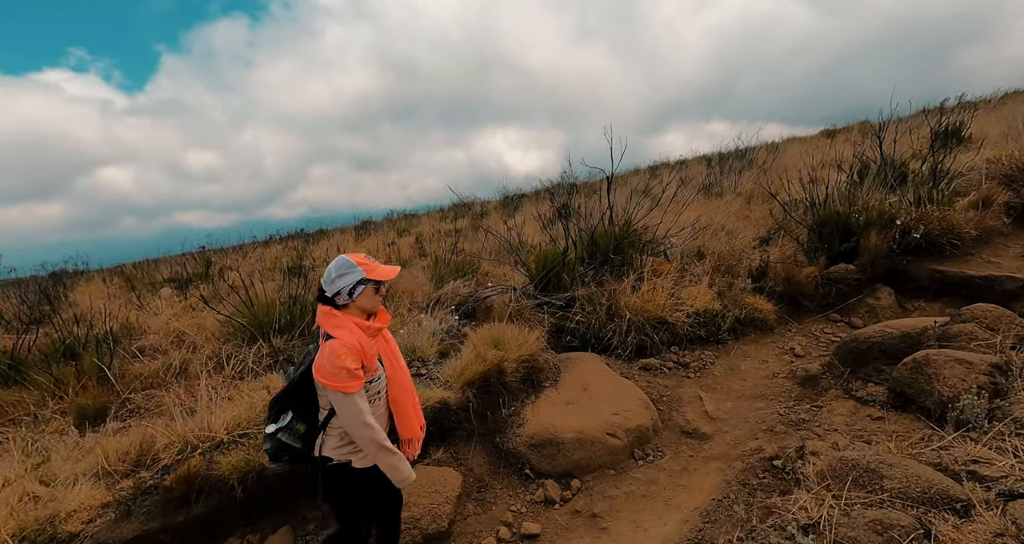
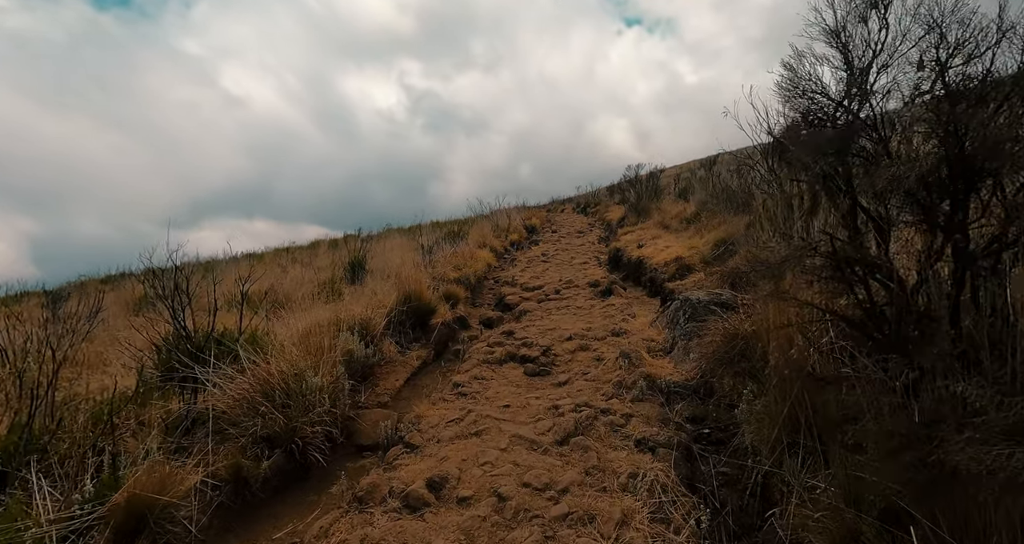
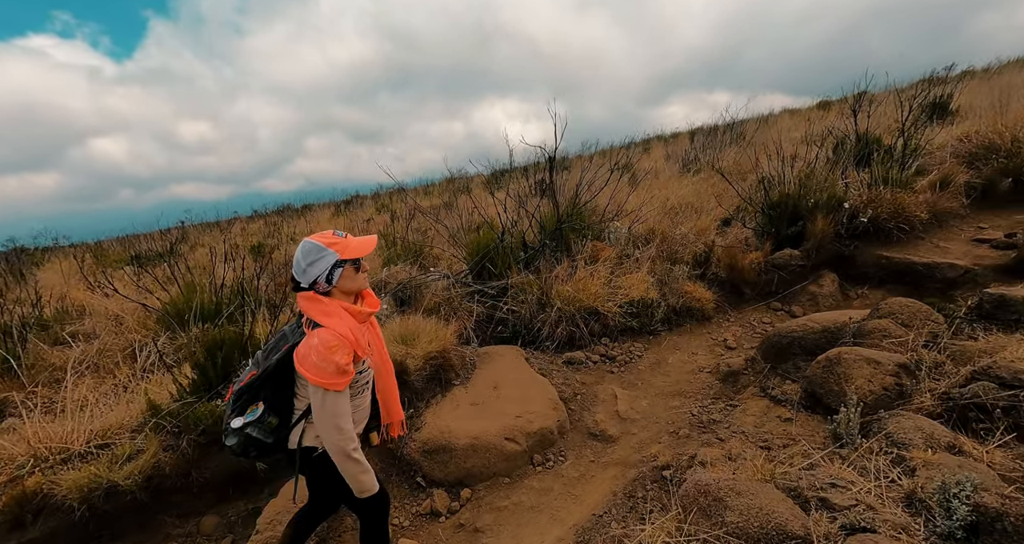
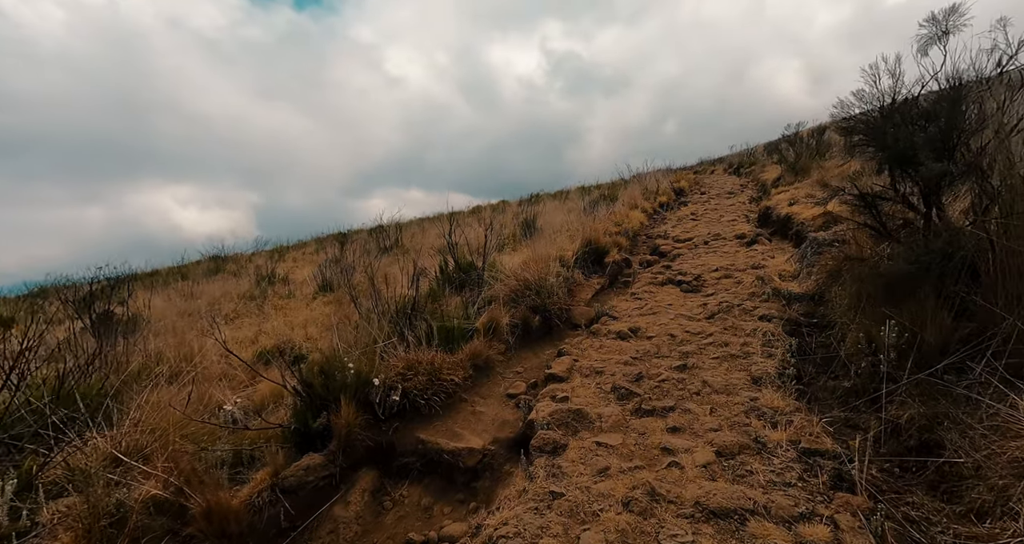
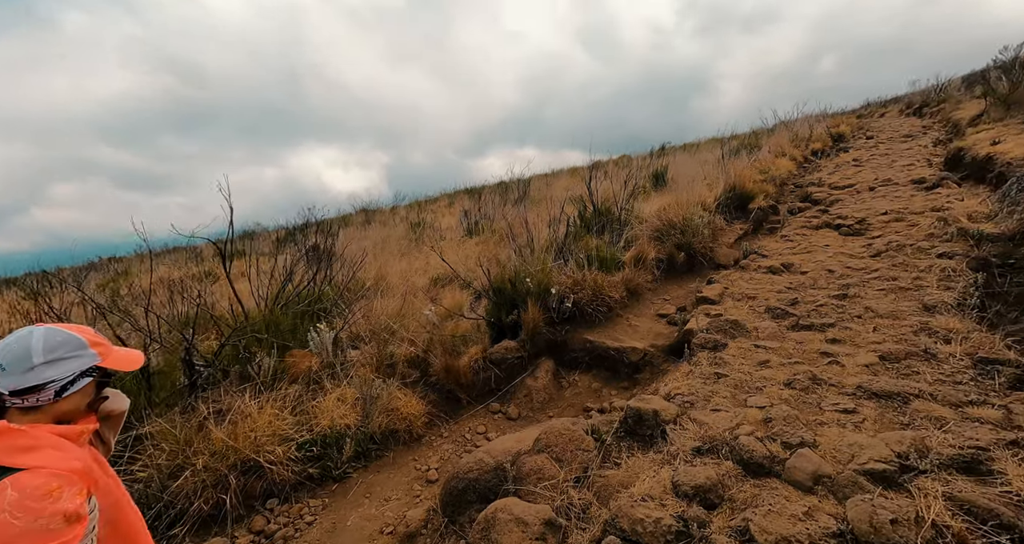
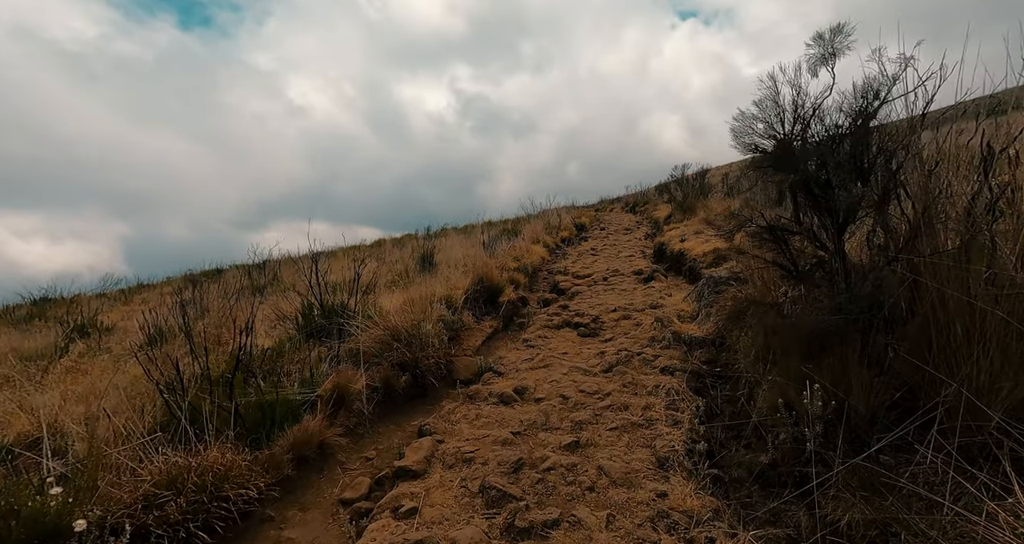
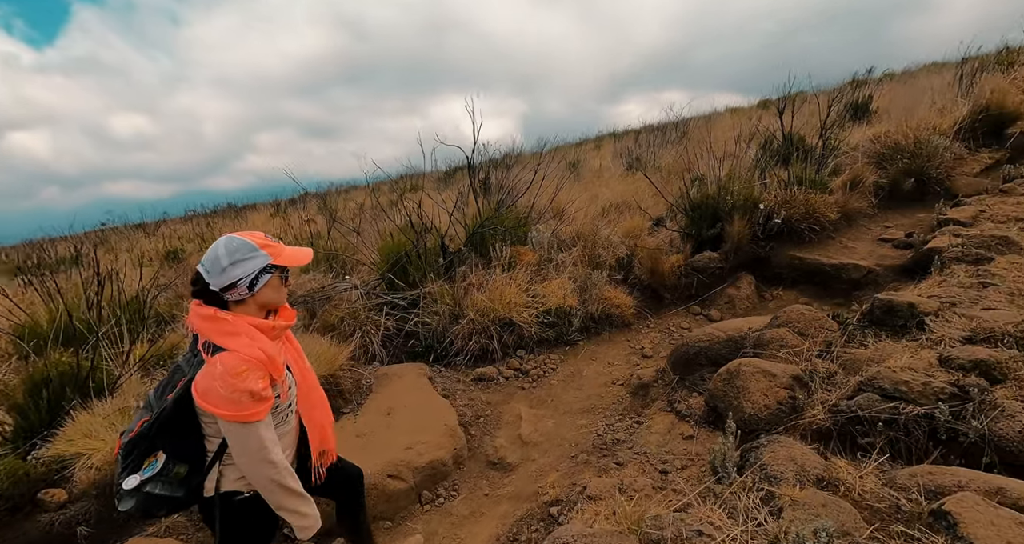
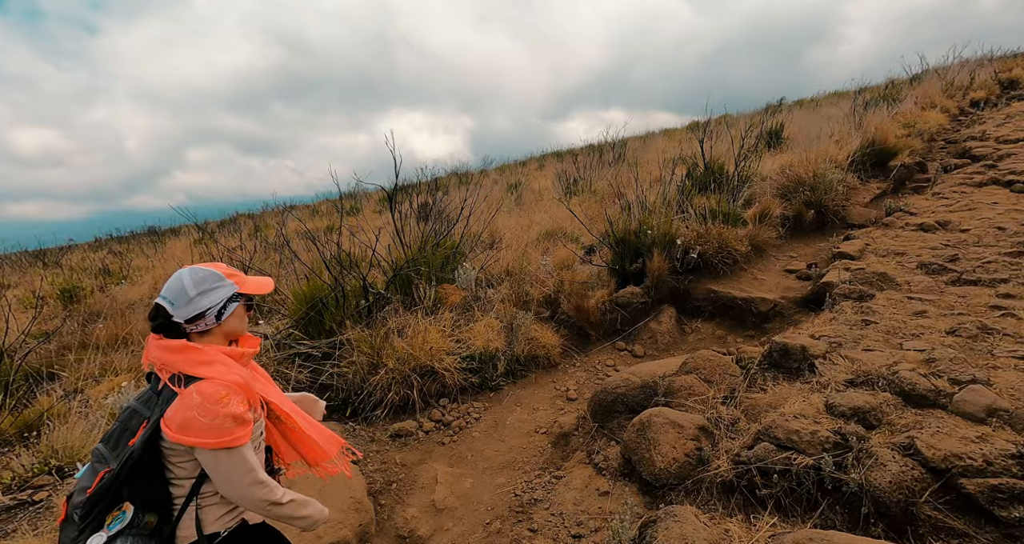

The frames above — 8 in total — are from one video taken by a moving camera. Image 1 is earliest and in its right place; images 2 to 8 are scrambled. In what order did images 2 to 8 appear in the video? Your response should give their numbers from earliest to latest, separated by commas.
3, 7, 8, 5, 4, 6, 2
